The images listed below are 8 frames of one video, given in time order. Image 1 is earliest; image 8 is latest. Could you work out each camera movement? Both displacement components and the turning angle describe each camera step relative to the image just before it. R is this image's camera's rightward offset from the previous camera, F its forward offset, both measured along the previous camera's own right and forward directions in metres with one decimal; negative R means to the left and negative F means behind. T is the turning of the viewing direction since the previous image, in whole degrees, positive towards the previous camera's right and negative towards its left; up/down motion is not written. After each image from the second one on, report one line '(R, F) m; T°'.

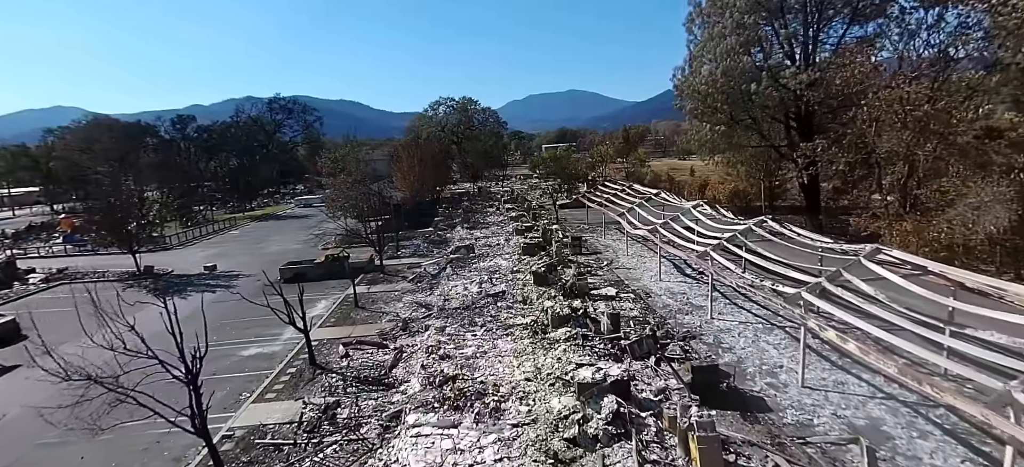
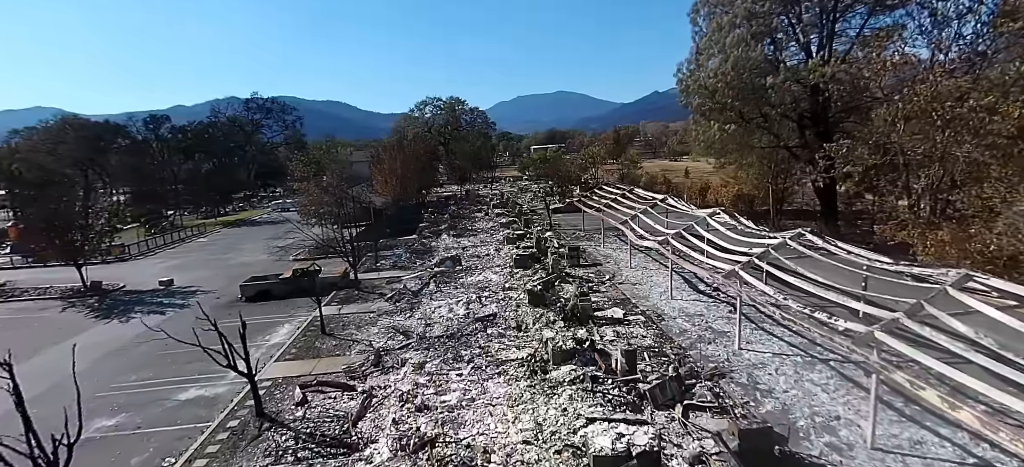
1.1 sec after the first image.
(-0.1, +1.8) m; +1°
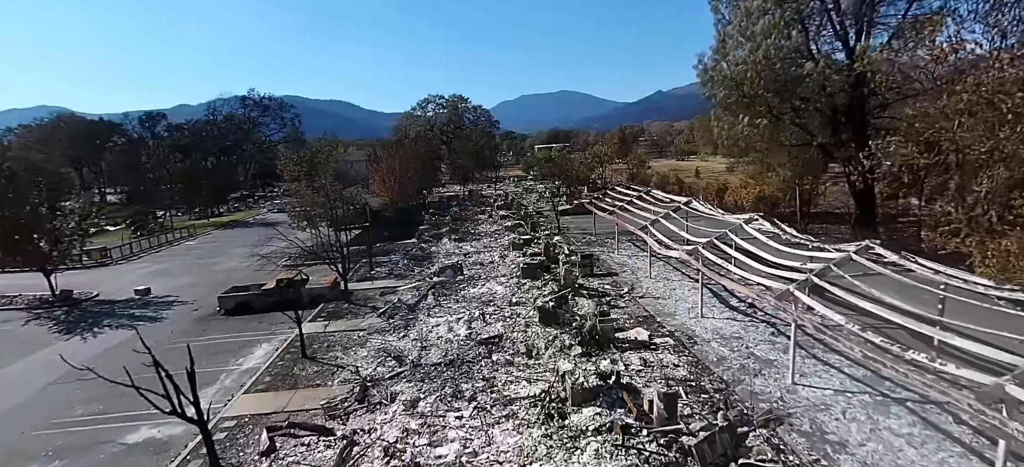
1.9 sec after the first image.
(-0.1, +1.5) m; 0°
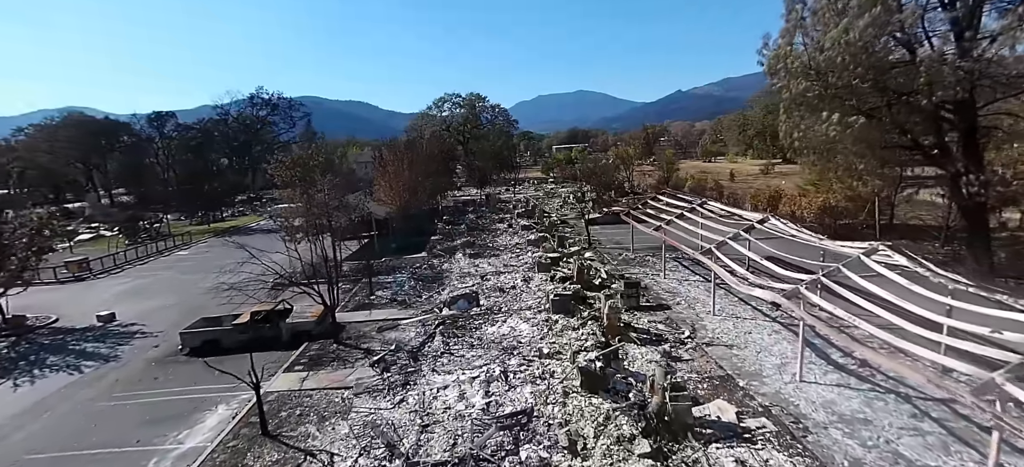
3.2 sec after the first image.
(-0.3, +2.8) m; -2°
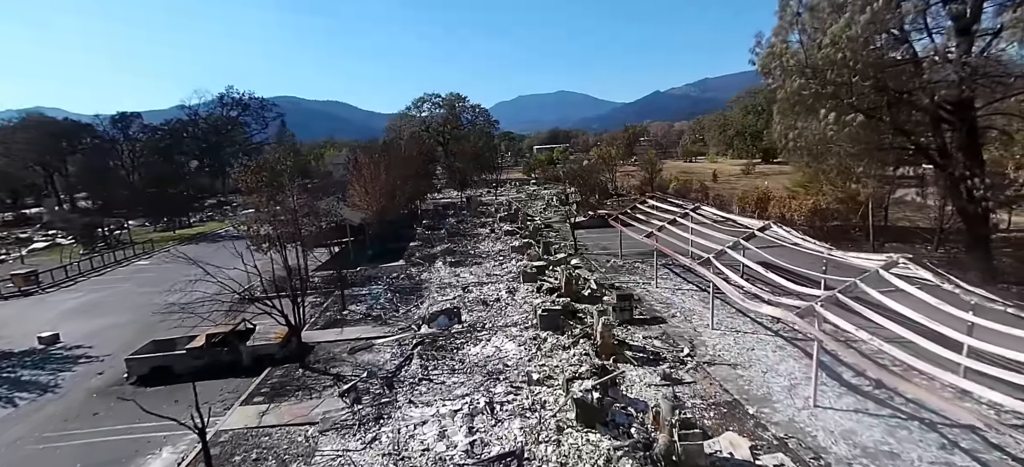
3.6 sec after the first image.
(0.0, +0.9) m; +2°
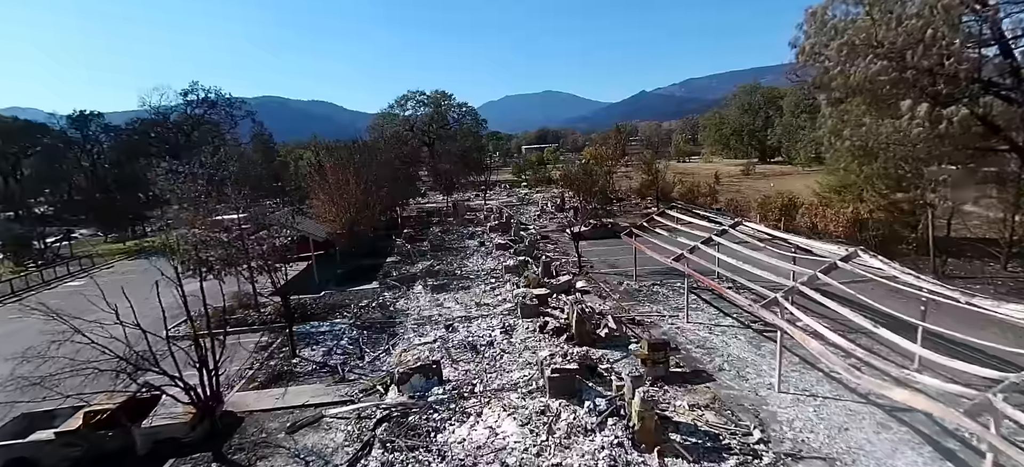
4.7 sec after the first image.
(-0.2, +2.8) m; +1°
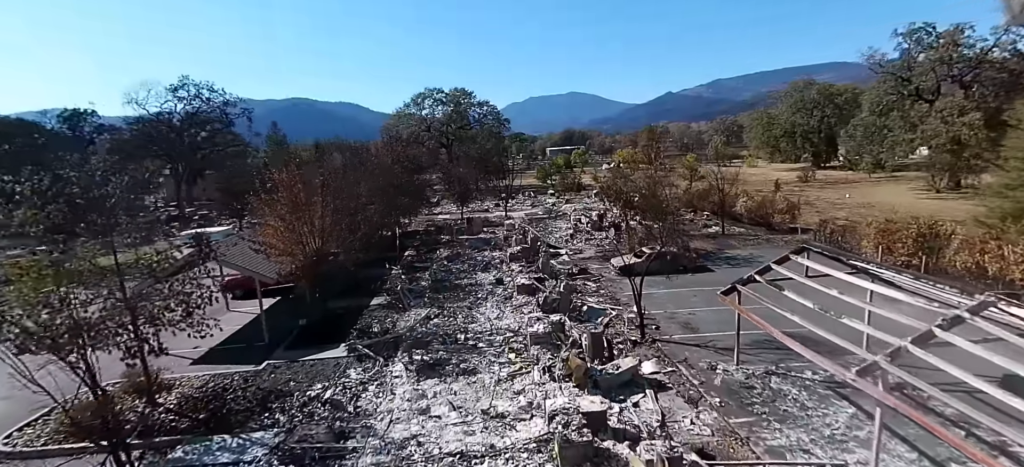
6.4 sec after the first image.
(-0.2, +5.0) m; -3°
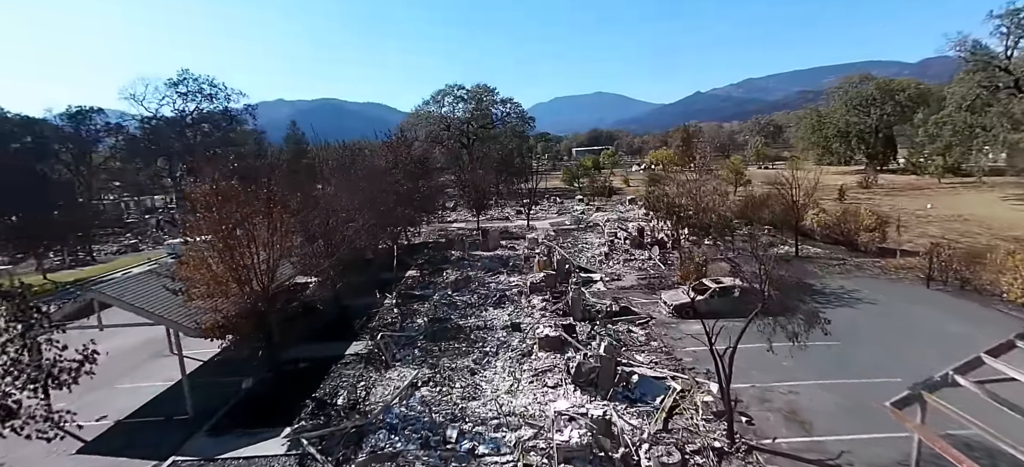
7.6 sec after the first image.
(0.0, +3.6) m; -3°
